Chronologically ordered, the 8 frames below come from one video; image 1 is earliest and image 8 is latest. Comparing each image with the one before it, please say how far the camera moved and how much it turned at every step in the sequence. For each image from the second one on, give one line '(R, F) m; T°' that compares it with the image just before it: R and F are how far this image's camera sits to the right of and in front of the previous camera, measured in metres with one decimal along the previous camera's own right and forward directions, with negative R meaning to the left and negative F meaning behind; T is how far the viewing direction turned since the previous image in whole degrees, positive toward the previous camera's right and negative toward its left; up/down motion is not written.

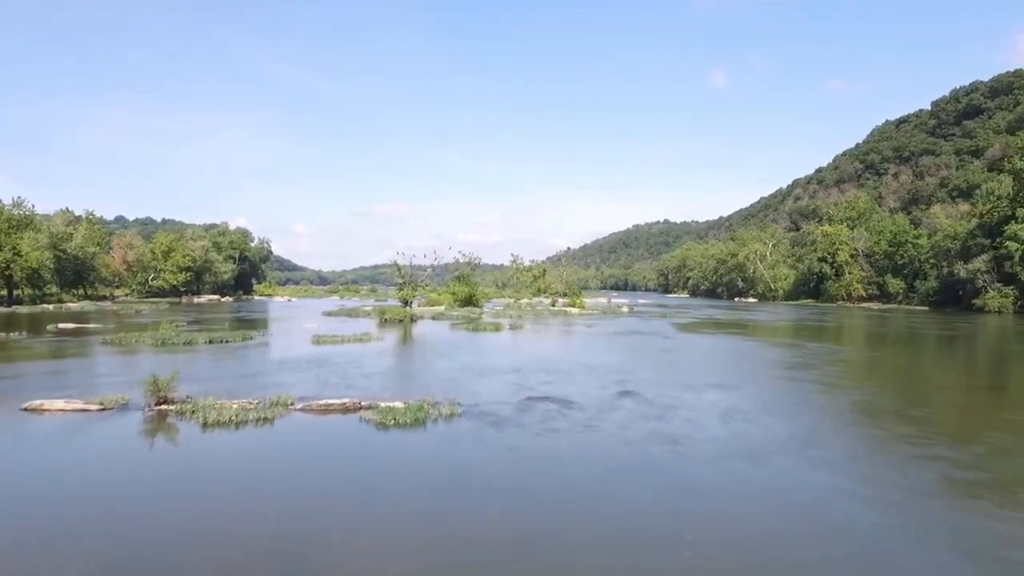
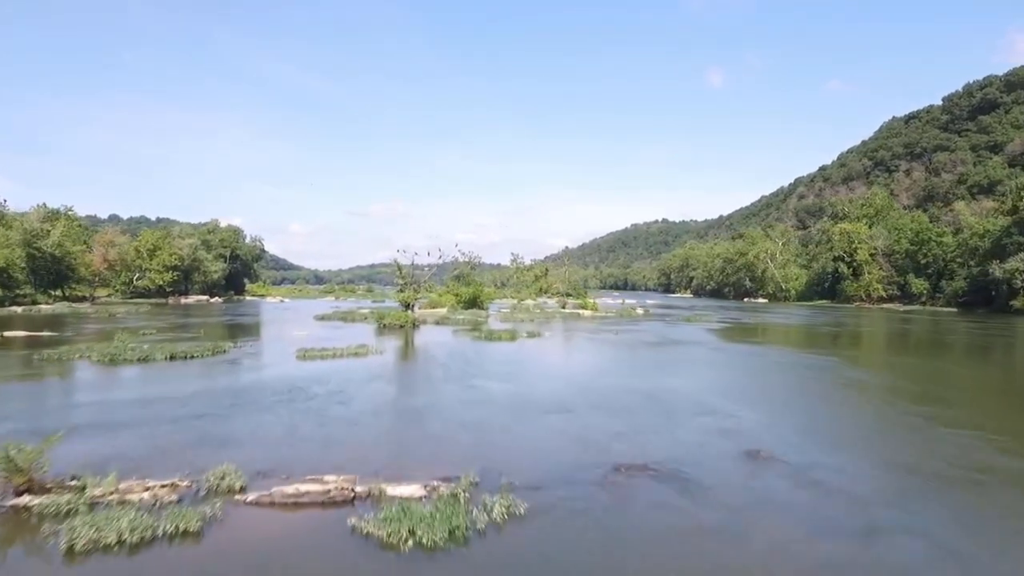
(-0.9, +4.3) m; 0°
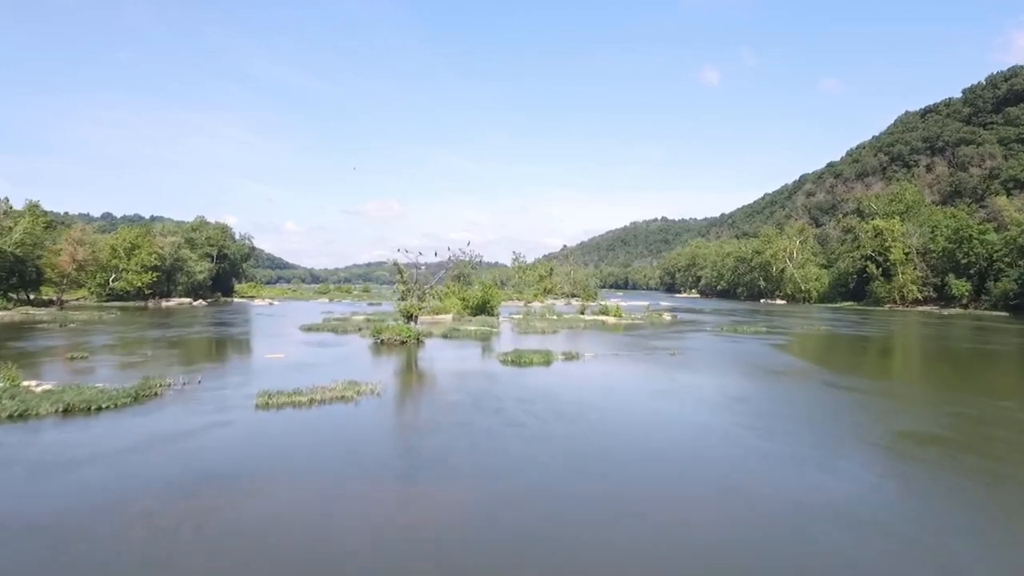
(-1.2, +6.3) m; 0°
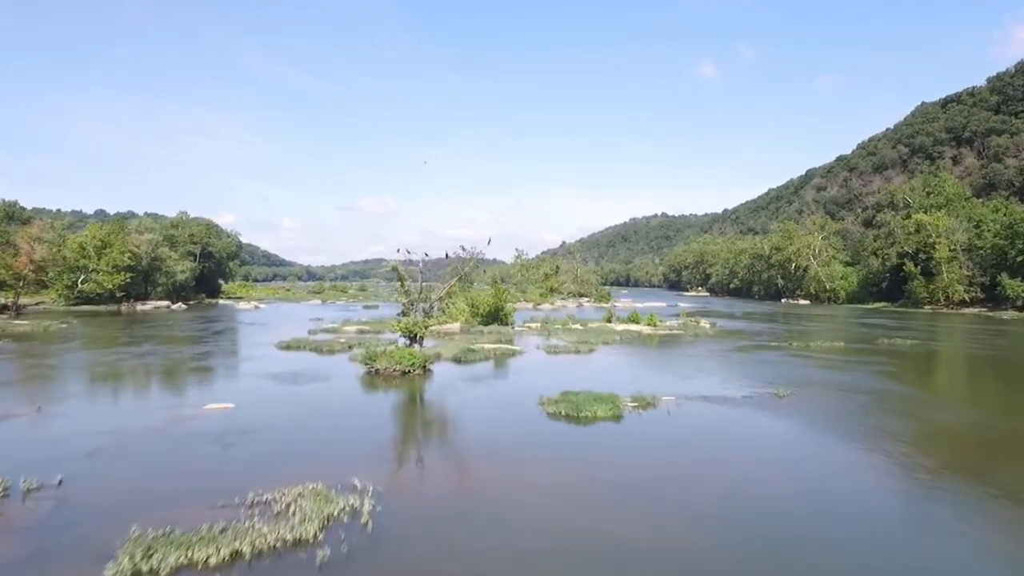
(-1.3, +7.1) m; 0°
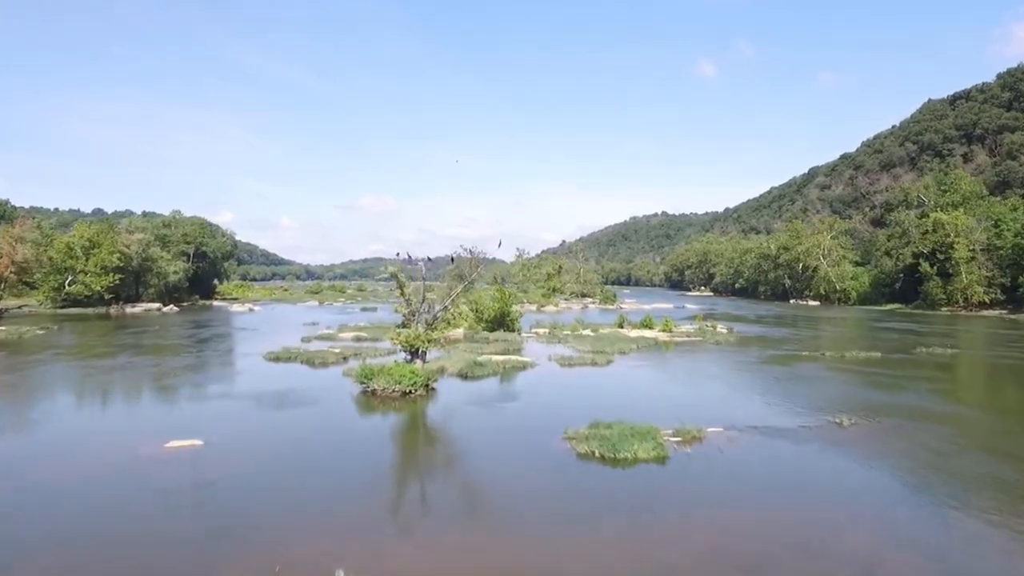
(-0.4, +2.6) m; 0°
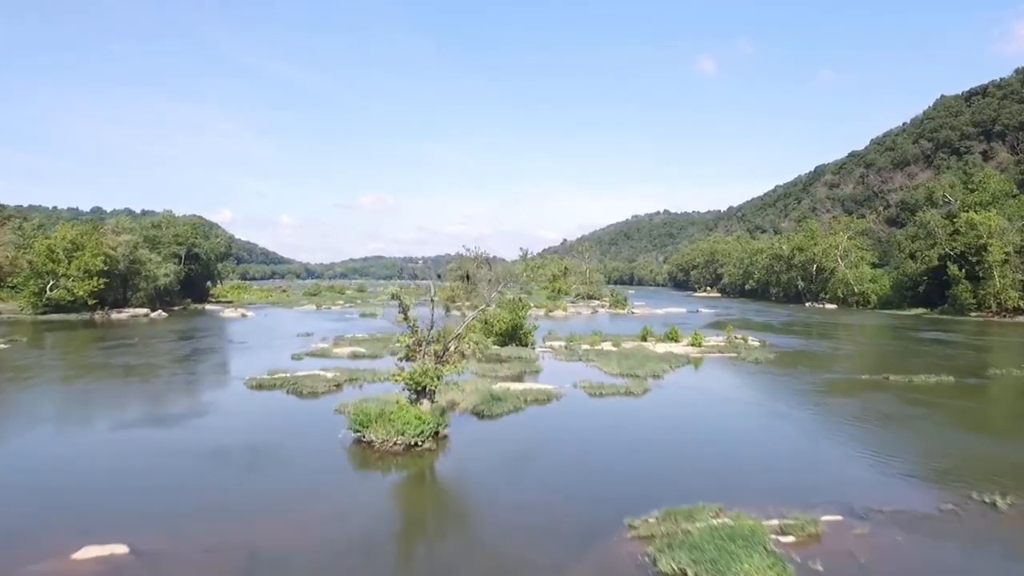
(-0.7, +3.9) m; 0°
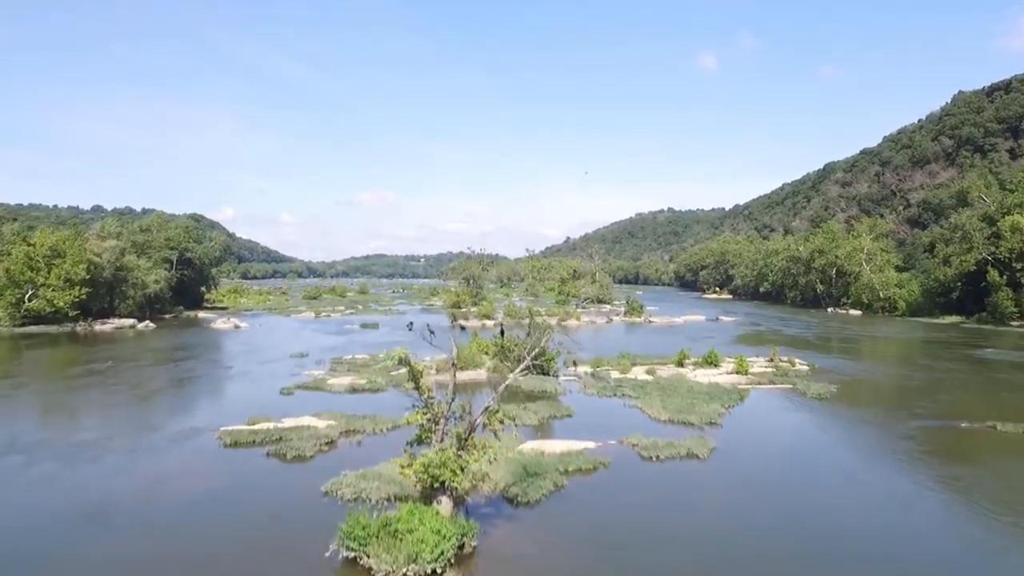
(-0.9, +4.6) m; 0°
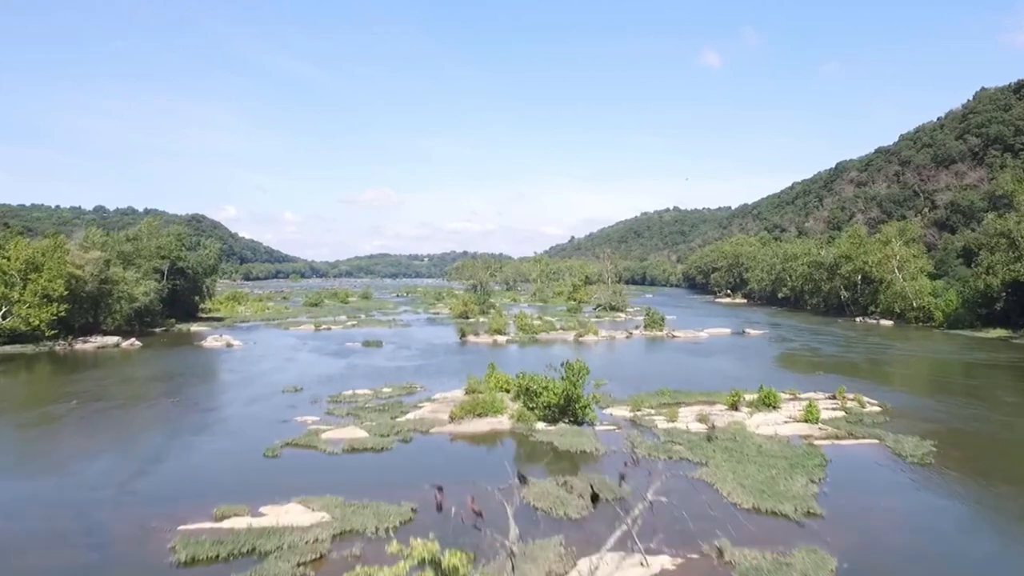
(-1.0, +5.1) m; 0°
